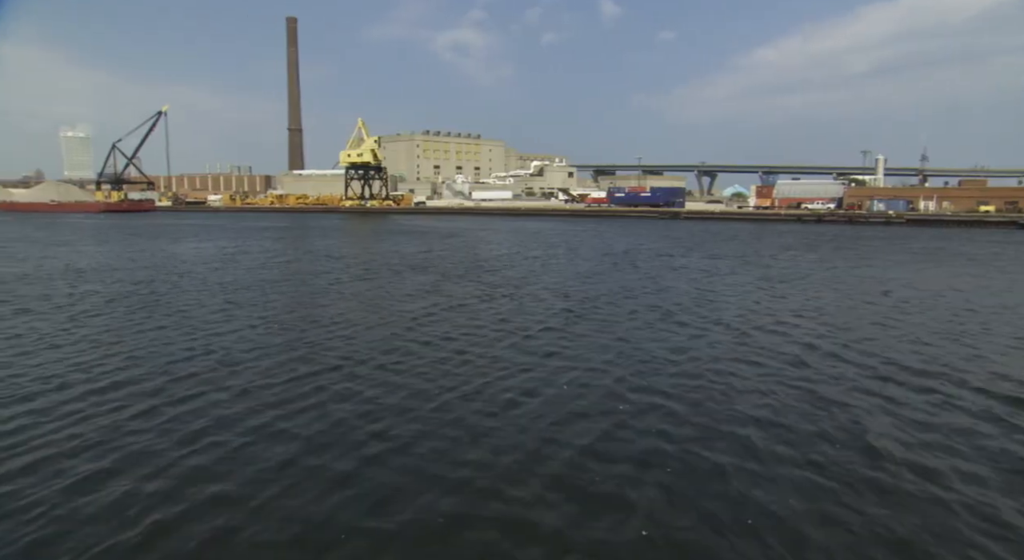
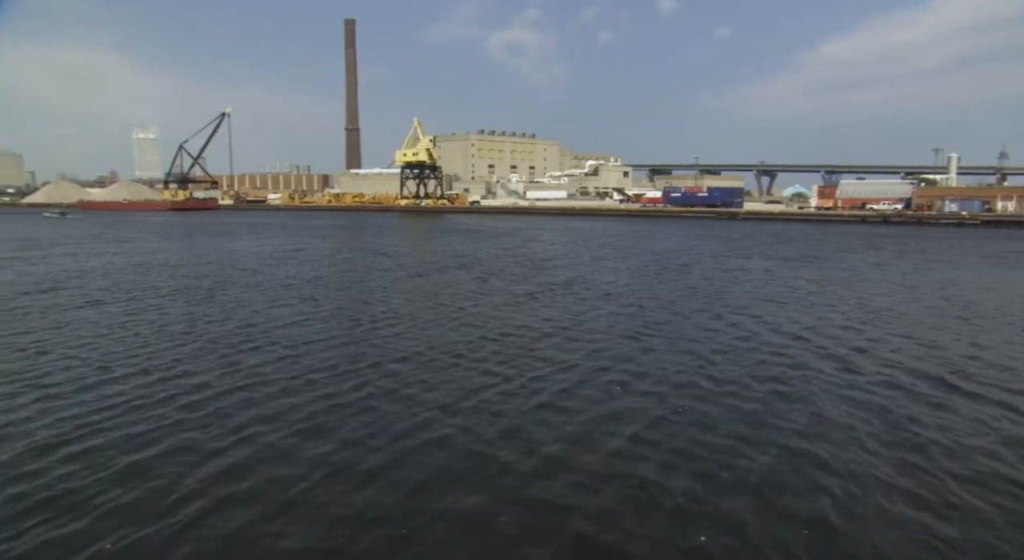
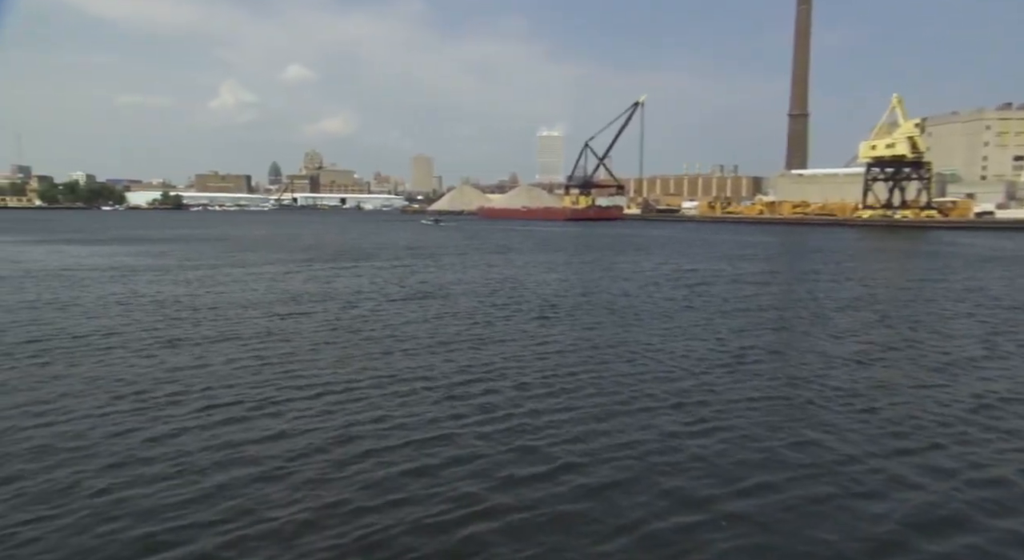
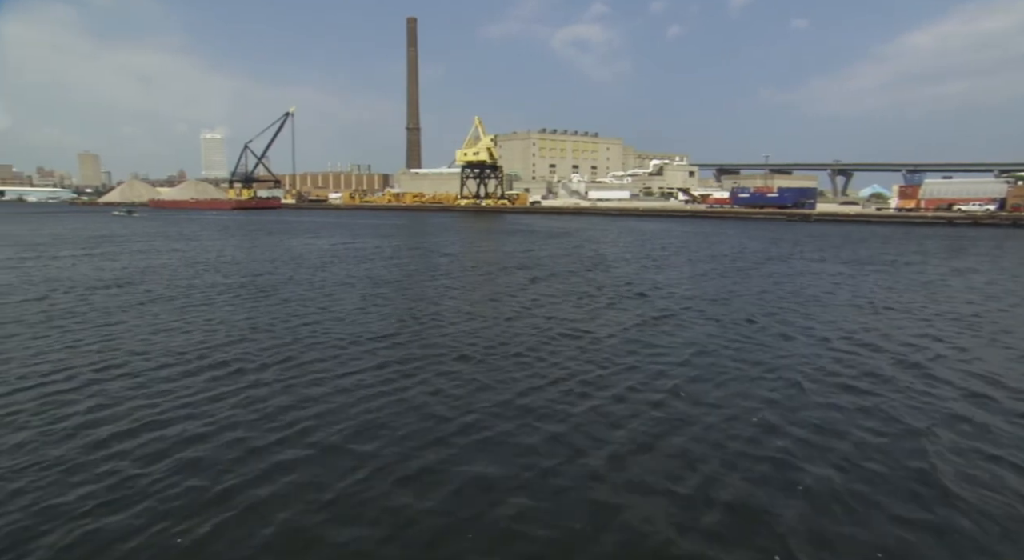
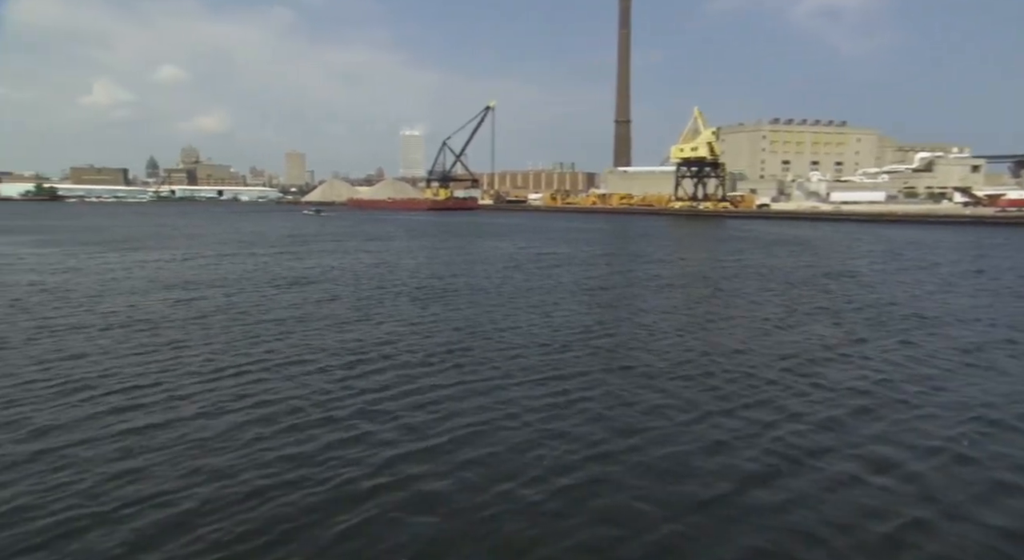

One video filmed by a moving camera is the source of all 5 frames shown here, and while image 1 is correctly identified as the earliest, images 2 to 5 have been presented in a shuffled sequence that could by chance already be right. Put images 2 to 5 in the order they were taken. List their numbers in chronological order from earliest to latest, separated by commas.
2, 4, 5, 3
